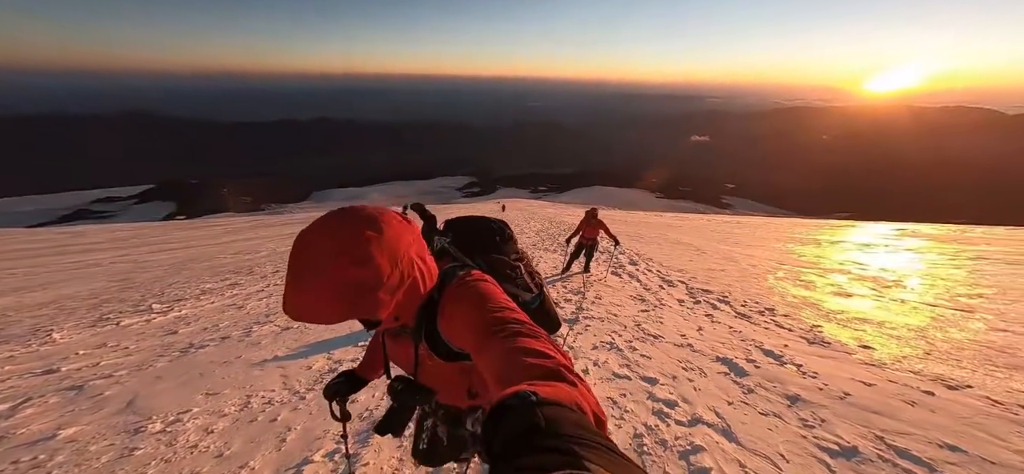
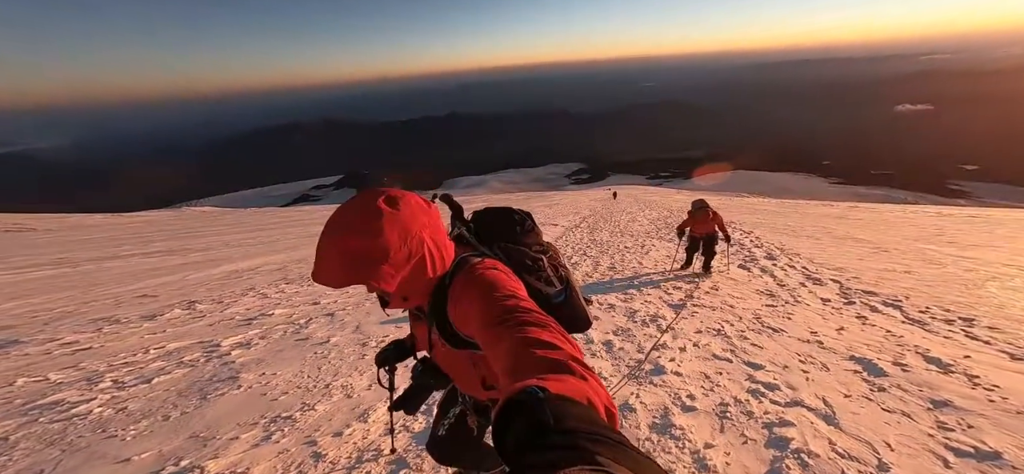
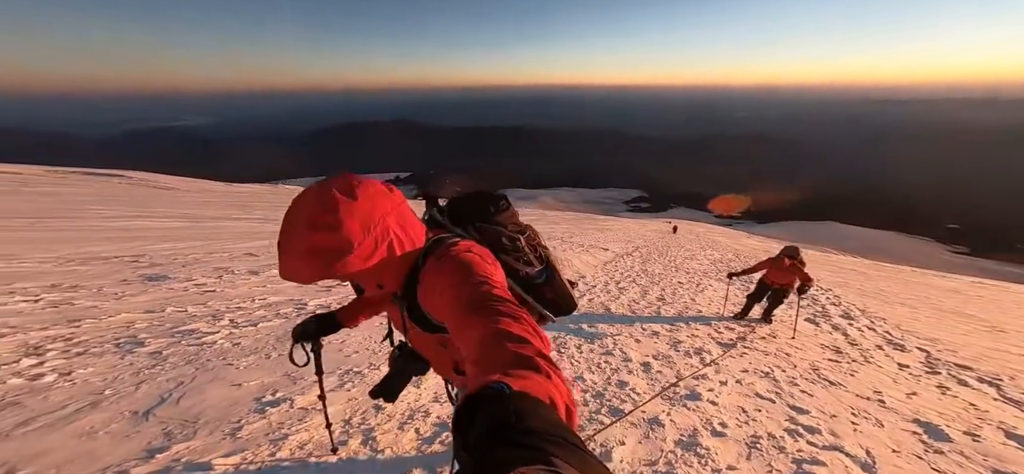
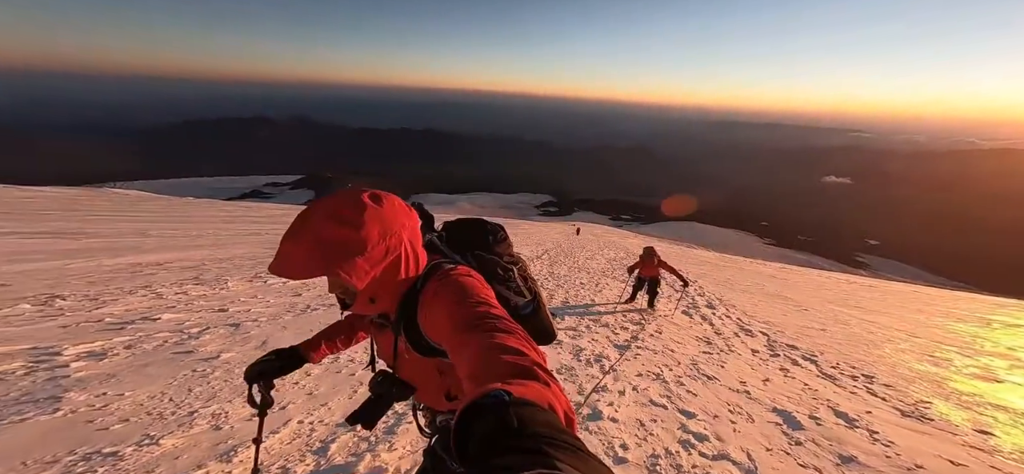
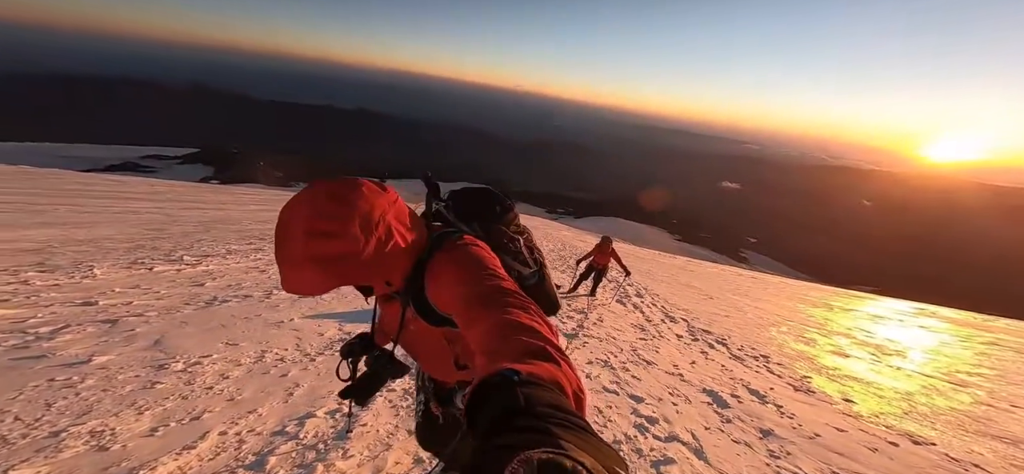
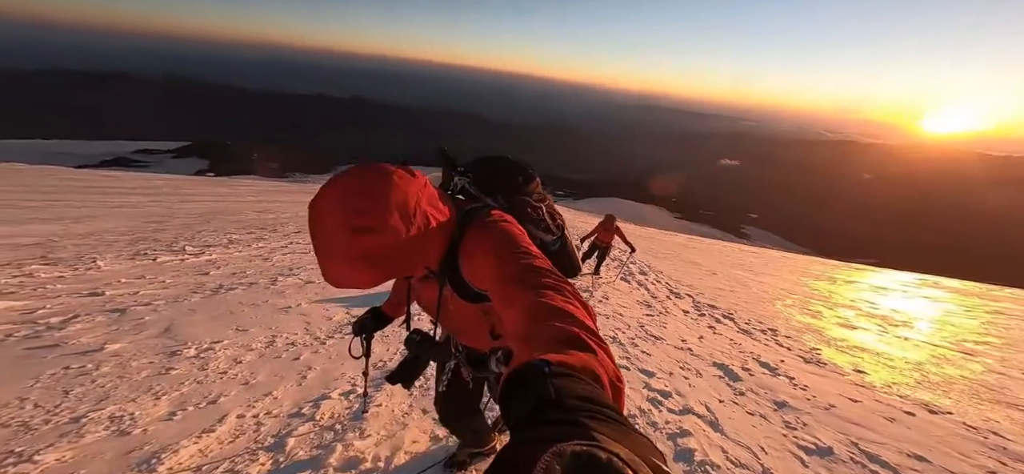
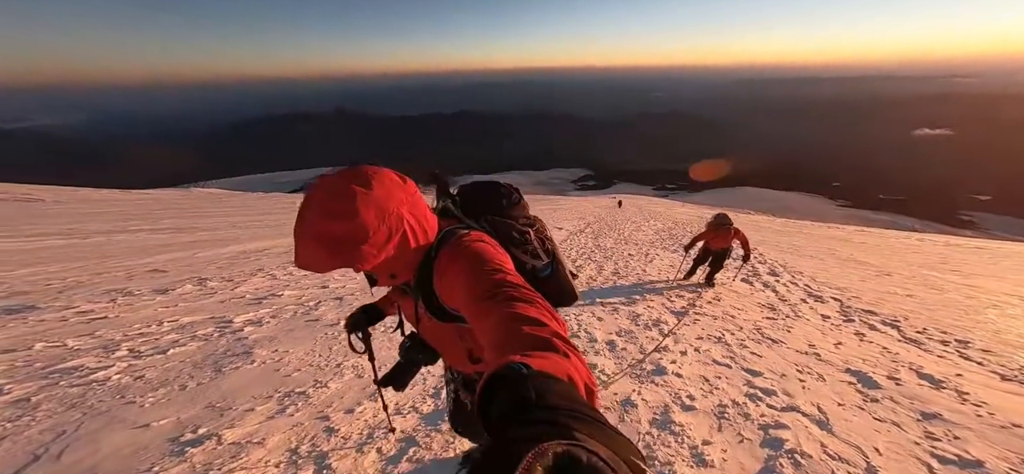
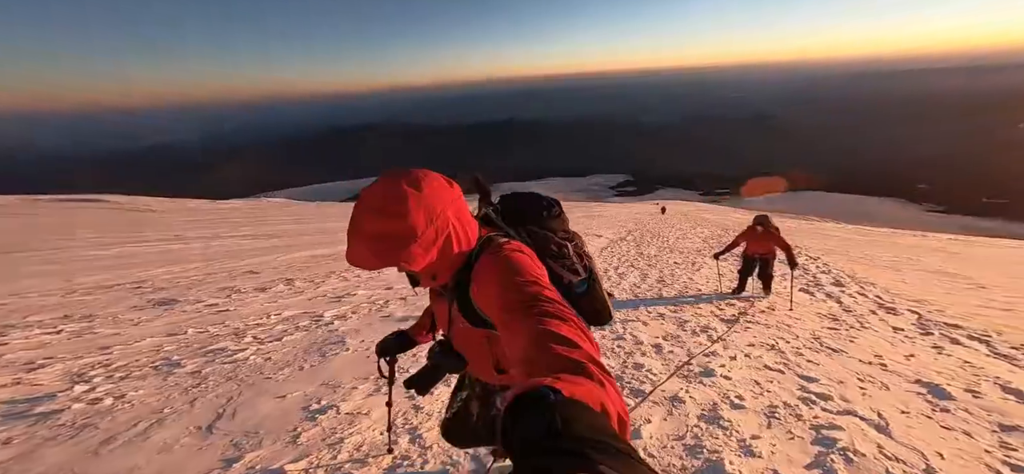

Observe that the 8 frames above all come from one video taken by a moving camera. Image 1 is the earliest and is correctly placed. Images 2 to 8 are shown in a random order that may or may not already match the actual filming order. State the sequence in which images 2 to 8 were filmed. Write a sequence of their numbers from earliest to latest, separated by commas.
6, 5, 4, 2, 7, 3, 8
